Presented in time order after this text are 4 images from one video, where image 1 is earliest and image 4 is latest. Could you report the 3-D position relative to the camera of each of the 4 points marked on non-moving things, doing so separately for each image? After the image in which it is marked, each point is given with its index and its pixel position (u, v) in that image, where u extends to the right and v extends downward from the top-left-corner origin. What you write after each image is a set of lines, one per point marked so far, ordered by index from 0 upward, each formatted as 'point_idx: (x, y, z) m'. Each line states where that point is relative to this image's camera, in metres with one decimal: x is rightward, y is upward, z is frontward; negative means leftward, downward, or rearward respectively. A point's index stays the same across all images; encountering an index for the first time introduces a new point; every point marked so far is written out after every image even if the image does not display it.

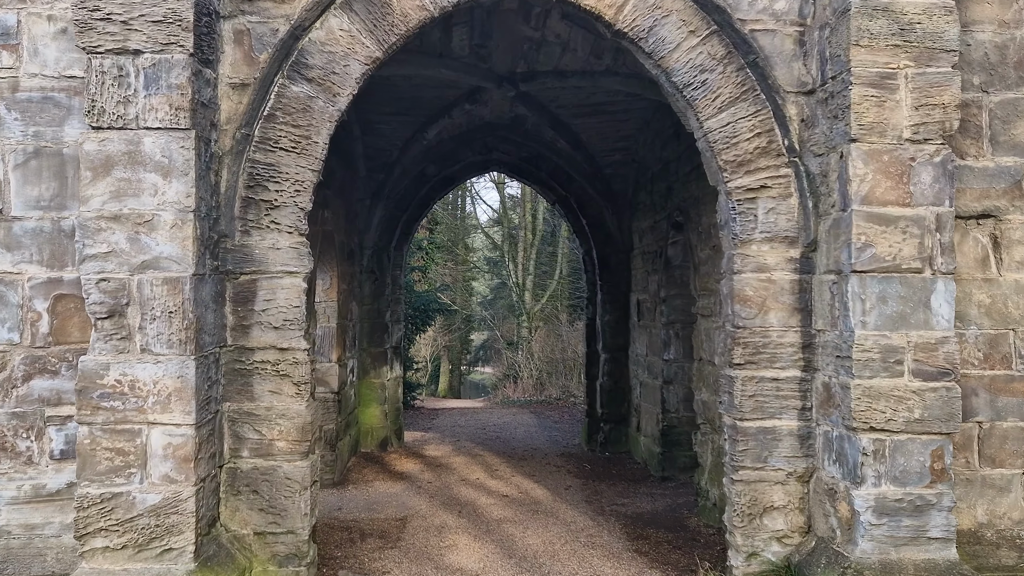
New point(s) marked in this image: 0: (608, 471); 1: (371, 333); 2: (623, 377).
0: (+0.5, -1.0, +4.8) m
1: (-0.8, -0.3, +5.4) m
2: (+0.7, -0.5, +5.4) m
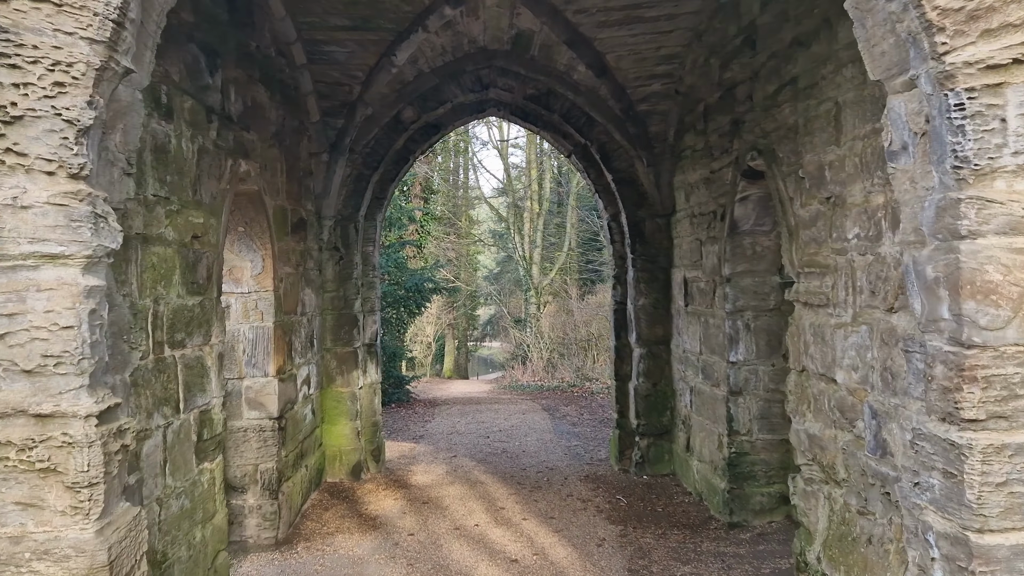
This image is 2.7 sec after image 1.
0: (+0.6, -0.9, +3.6) m
1: (-0.8, -0.2, +4.1) m
2: (+0.7, -0.4, +4.2) m
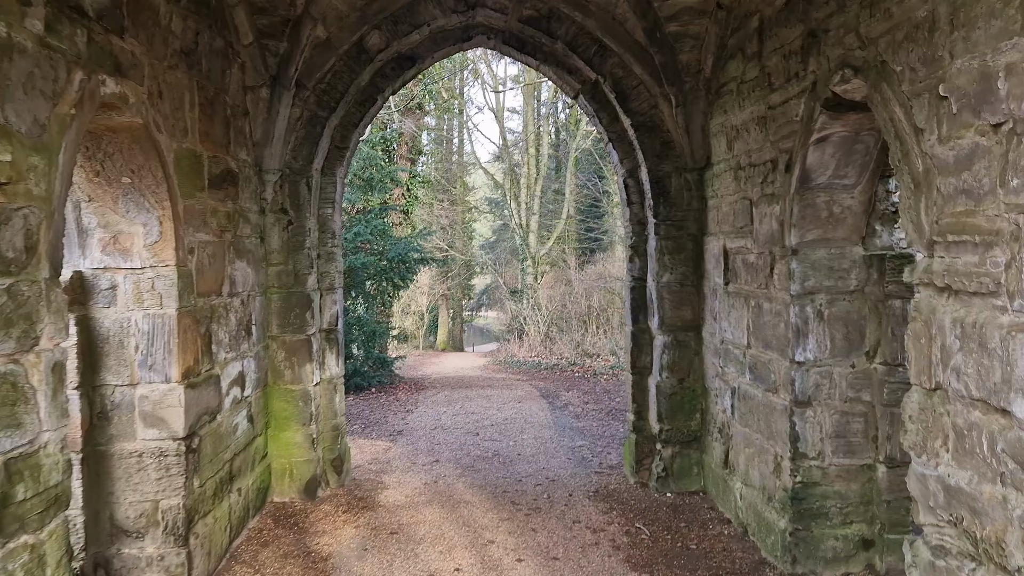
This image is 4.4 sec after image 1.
0: (+0.5, -0.8, +2.8) m
1: (-0.8, -0.1, +3.3) m
2: (+0.7, -0.3, +3.3) m
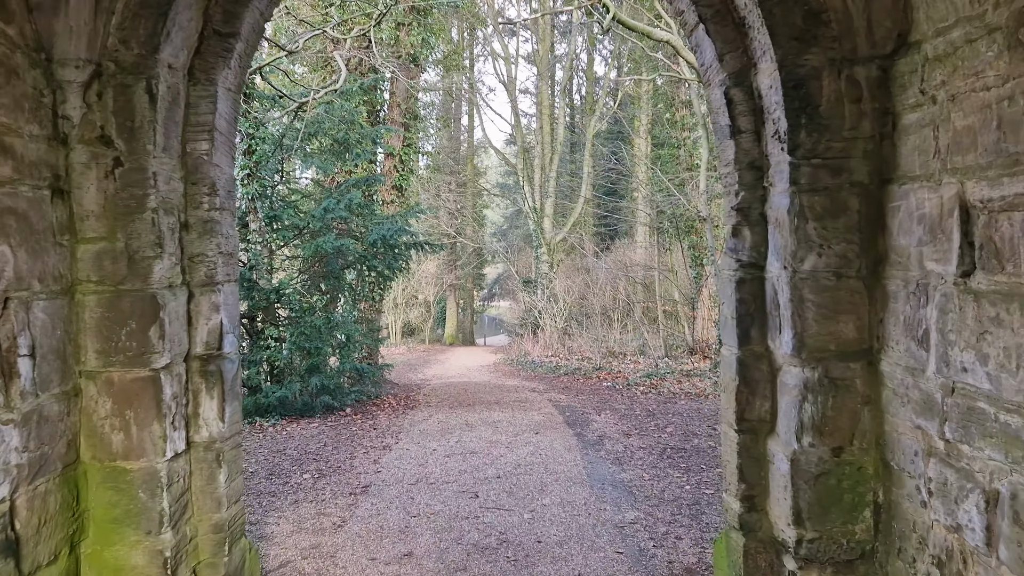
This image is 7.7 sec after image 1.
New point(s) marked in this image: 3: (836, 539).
0: (+0.6, -0.8, +1.3) m
1: (-0.8, -0.1, +1.8) m
2: (+0.7, -0.3, +1.8) m
3: (+0.7, -0.5, +1.8) m
